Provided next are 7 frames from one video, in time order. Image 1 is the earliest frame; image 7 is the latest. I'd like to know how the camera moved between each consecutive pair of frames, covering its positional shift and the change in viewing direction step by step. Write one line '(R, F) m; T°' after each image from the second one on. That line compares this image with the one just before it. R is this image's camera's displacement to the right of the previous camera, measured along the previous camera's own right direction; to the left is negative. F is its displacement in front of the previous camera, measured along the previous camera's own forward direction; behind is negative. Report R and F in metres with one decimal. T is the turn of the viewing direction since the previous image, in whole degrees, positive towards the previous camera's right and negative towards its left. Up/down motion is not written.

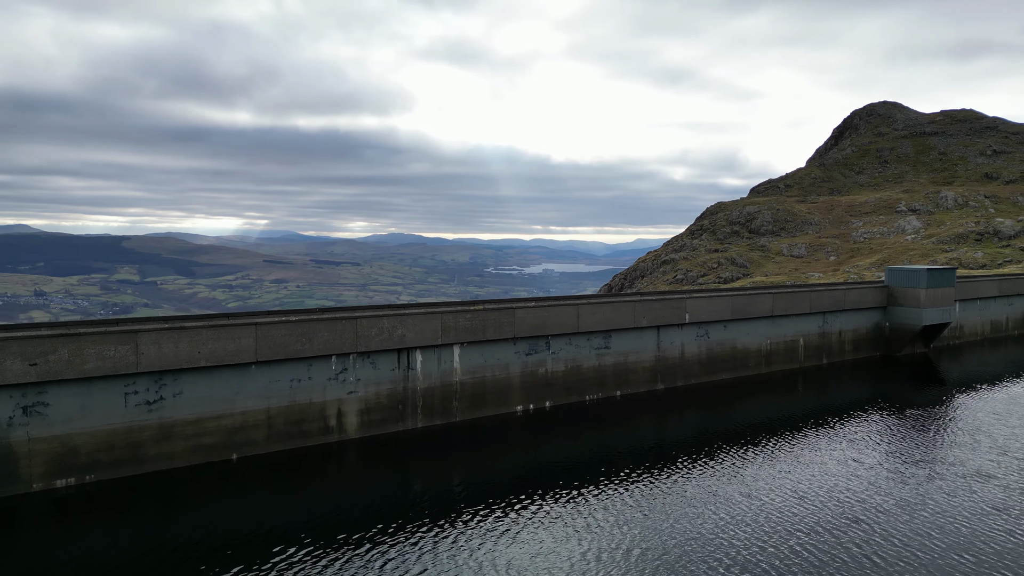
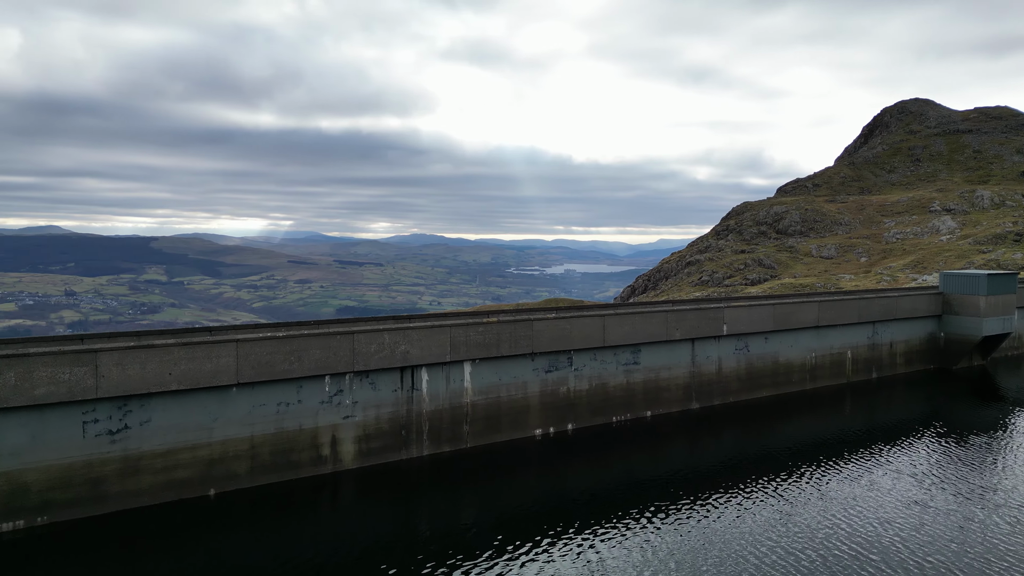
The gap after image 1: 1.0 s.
(+0.1, +2.3) m; -2°
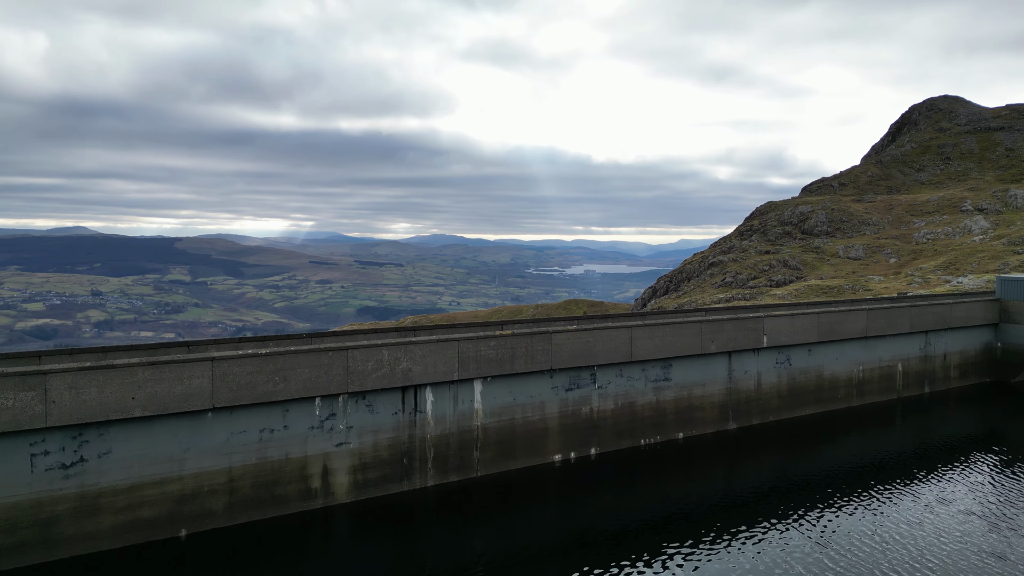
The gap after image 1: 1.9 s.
(+0.1, +2.1) m; -2°
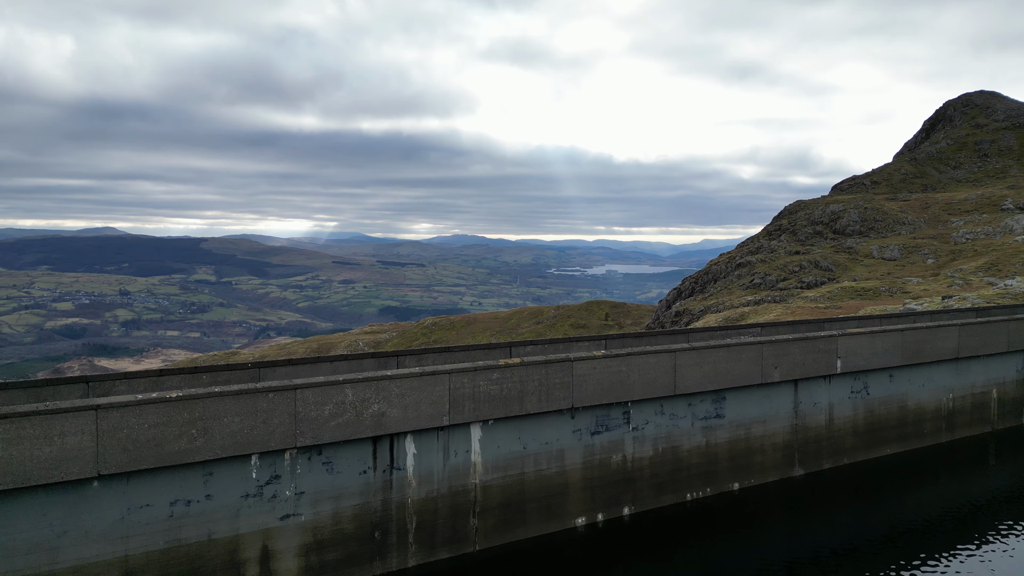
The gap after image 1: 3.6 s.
(+0.3, +4.0) m; -2°
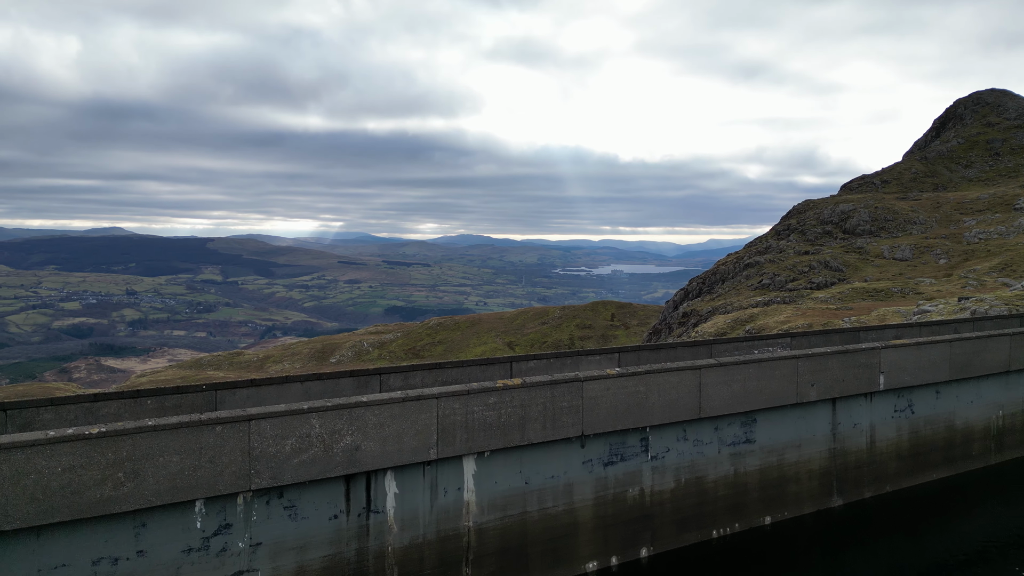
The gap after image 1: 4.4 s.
(+0.1, +1.9) m; -1°
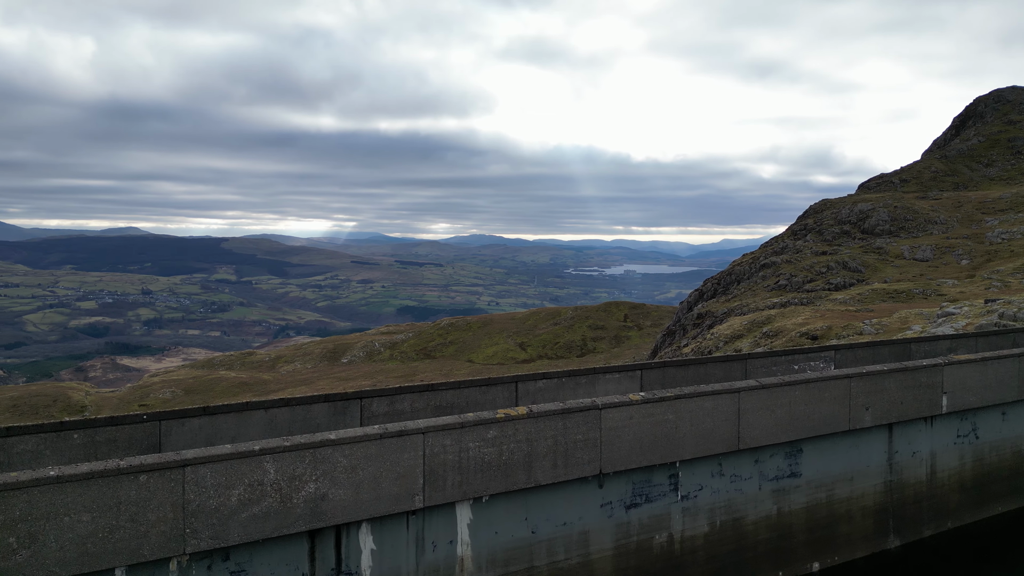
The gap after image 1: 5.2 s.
(+0.1, +1.9) m; -1°
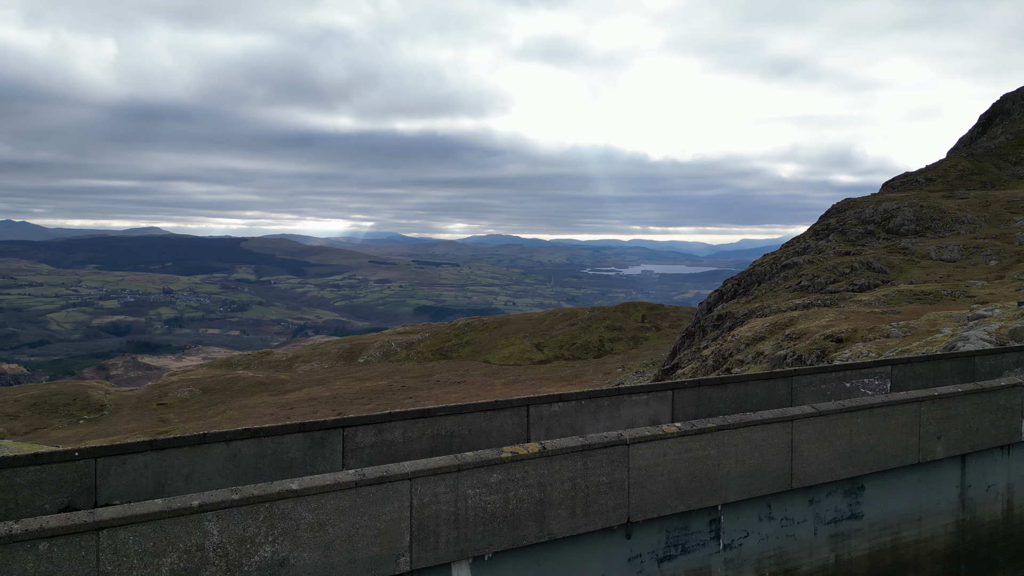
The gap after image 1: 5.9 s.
(+0.1, +1.6) m; -2°
